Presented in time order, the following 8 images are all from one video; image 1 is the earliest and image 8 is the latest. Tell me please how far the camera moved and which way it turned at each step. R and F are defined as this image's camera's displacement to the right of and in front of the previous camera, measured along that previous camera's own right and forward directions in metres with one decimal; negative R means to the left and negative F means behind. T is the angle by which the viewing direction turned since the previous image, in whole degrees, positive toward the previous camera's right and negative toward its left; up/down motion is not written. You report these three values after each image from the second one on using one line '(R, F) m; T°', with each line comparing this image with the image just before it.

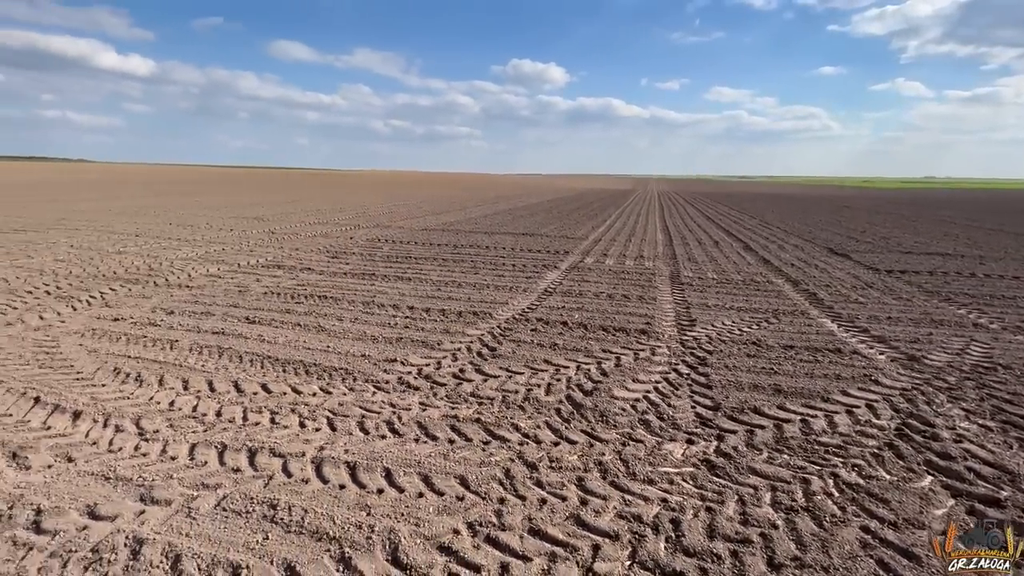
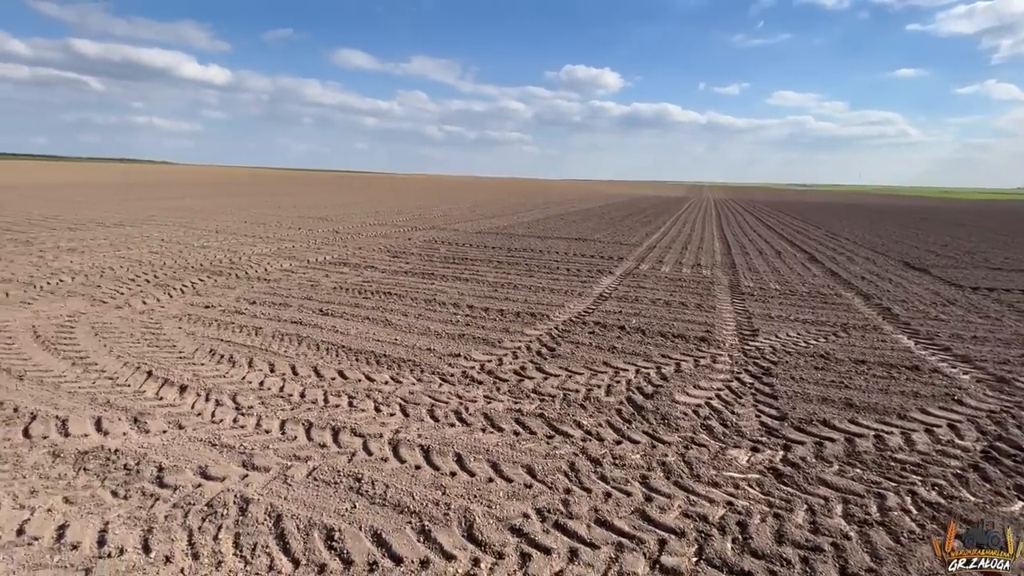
(-0.2, -0.2) m; -6°
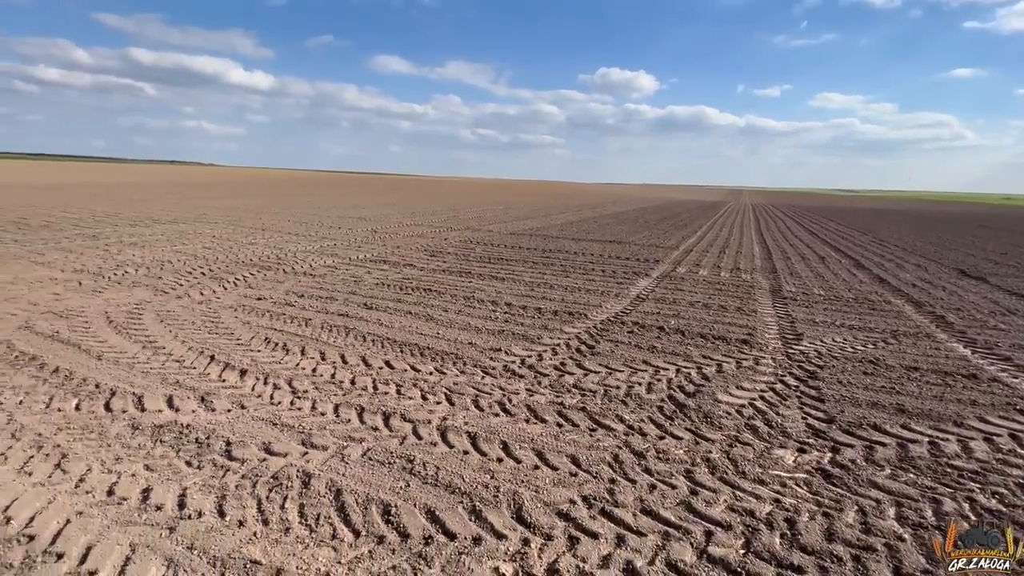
(-0.1, -0.1) m; -4°
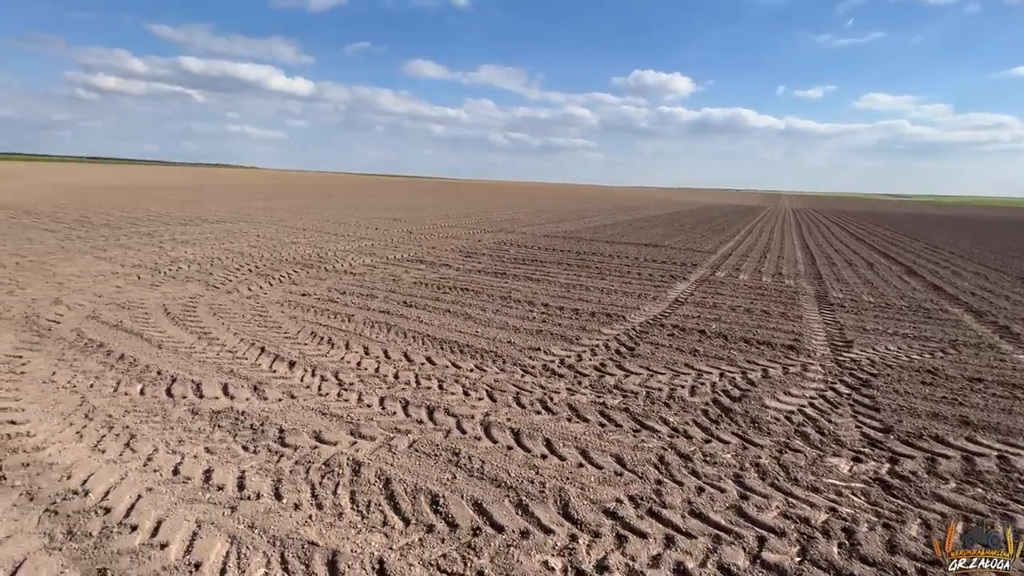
(-0.1, 0.0) m; -4°
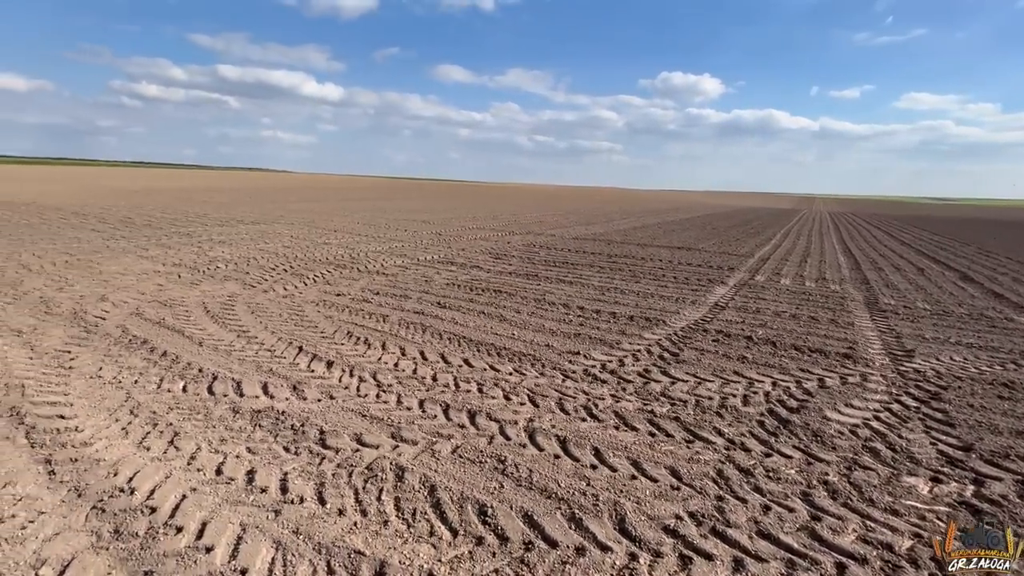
(-0.2, +0.1) m; -3°
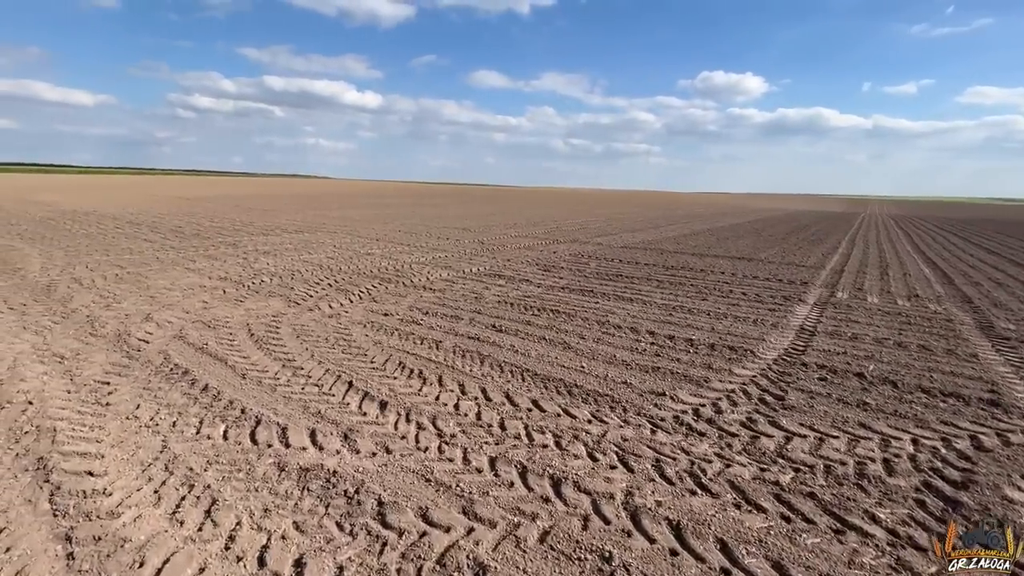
(-0.4, +0.6) m; -4°
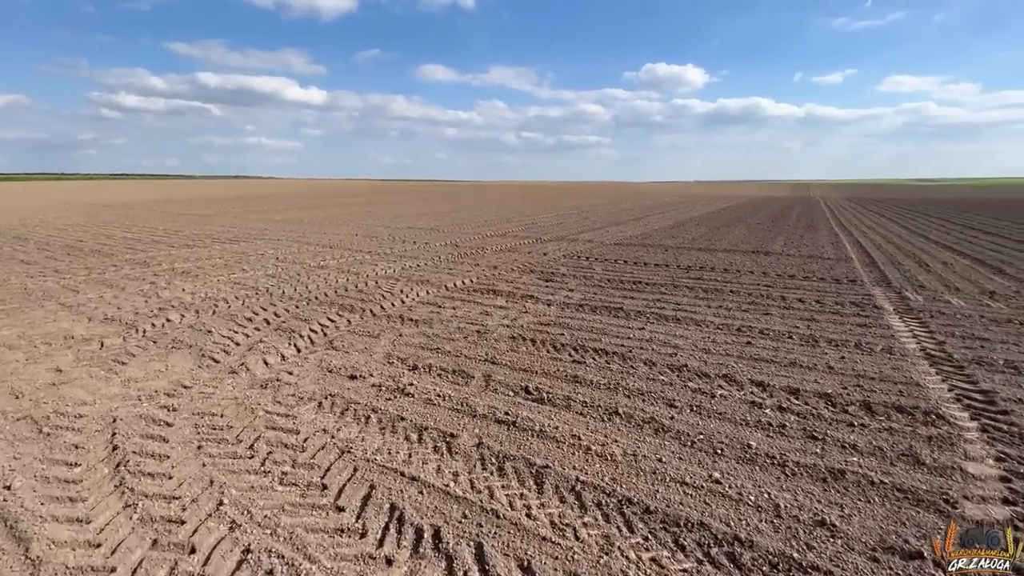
(-0.7, +2.4) m; +5°
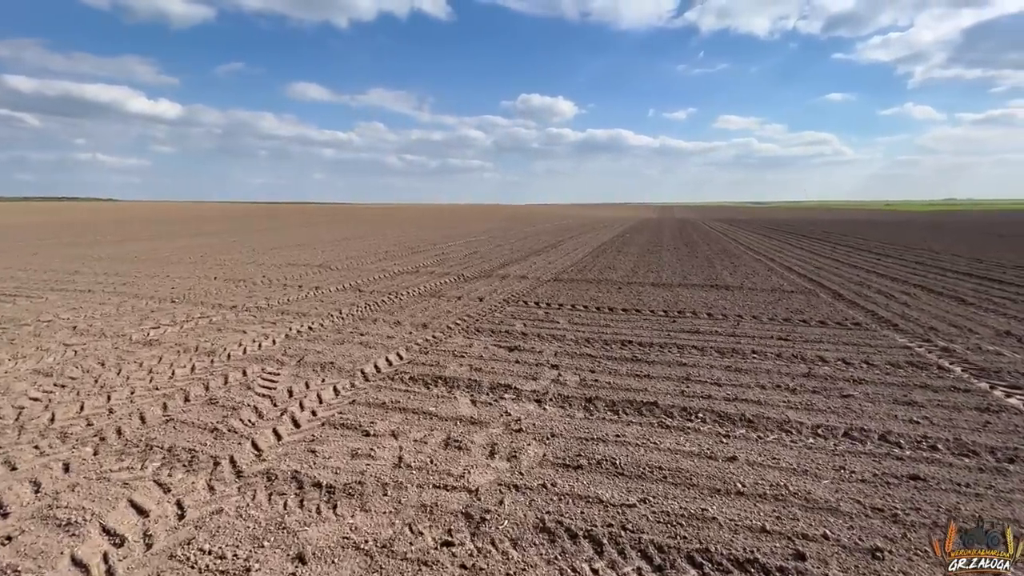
(-0.8, +3.1) m; +13°
